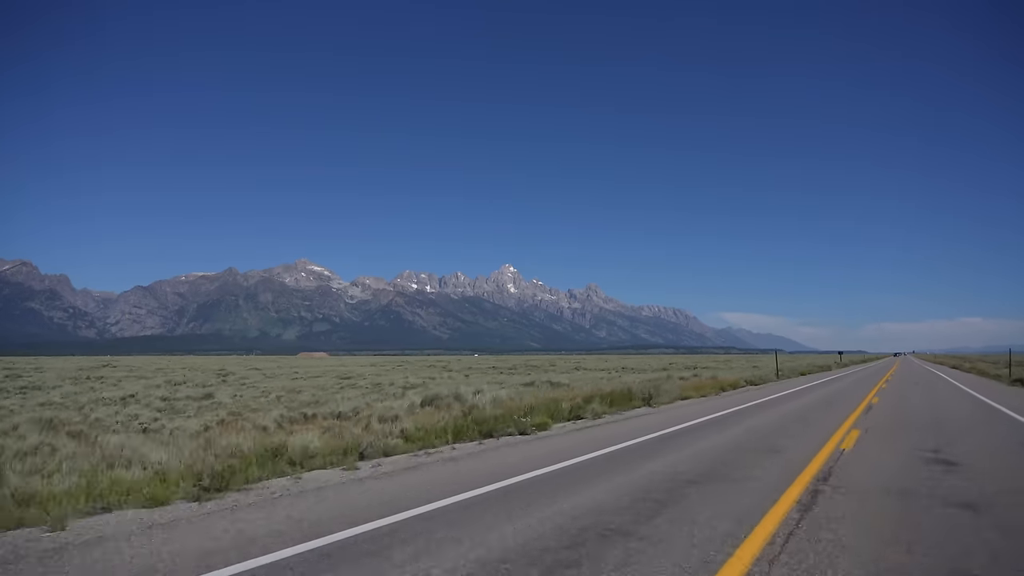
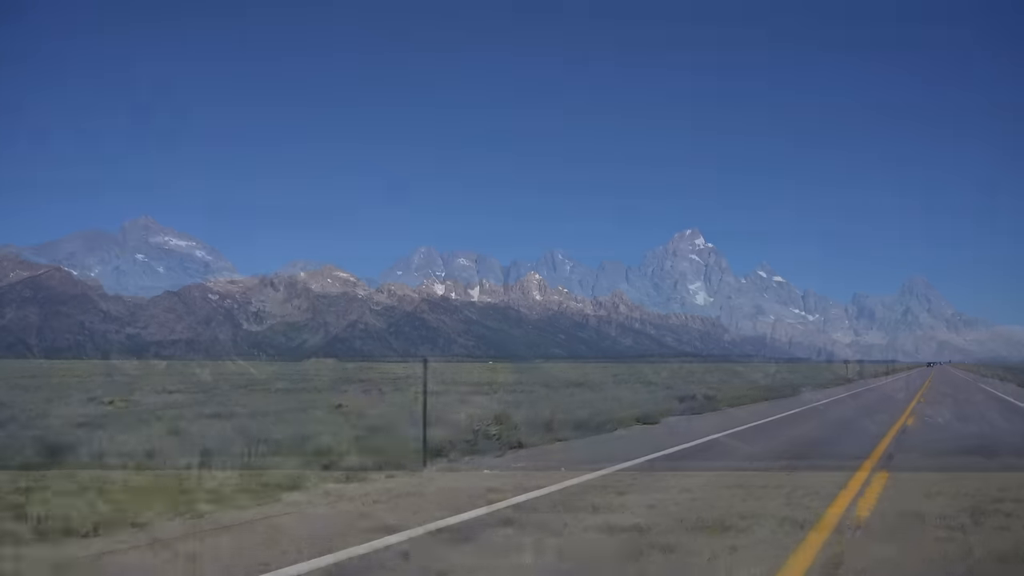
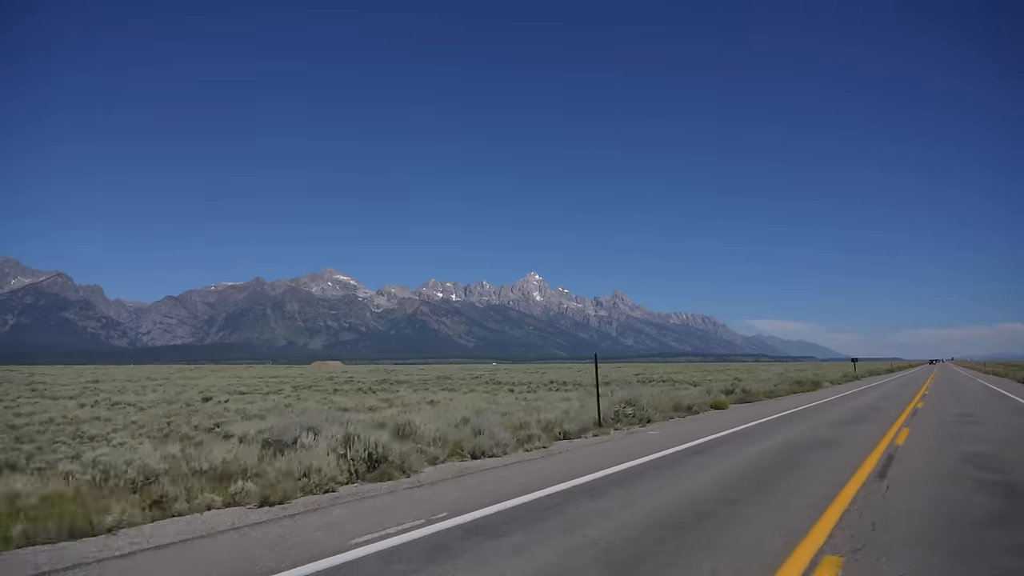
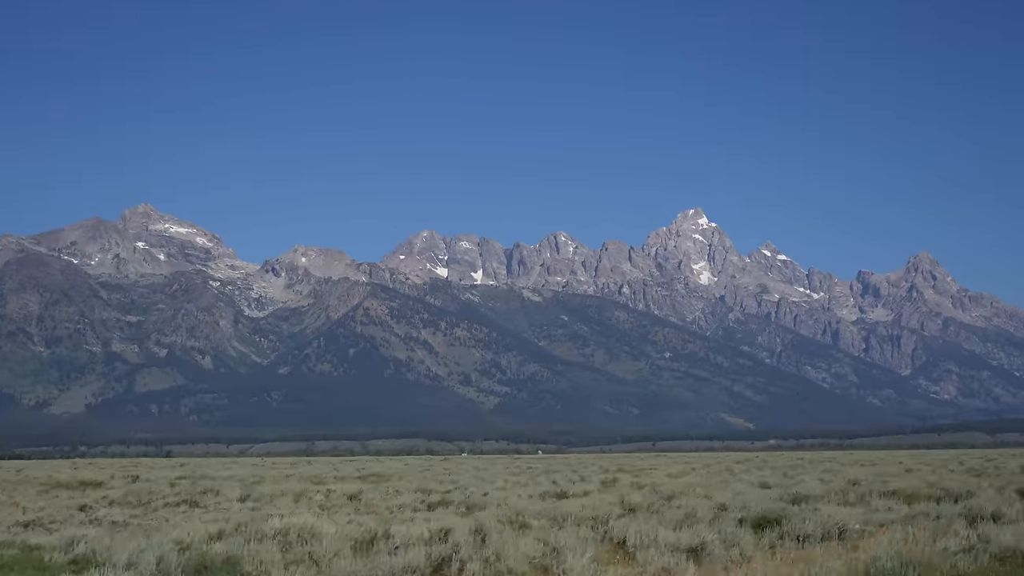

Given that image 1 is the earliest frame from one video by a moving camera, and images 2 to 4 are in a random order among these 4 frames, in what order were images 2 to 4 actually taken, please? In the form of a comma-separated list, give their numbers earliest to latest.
3, 2, 4
